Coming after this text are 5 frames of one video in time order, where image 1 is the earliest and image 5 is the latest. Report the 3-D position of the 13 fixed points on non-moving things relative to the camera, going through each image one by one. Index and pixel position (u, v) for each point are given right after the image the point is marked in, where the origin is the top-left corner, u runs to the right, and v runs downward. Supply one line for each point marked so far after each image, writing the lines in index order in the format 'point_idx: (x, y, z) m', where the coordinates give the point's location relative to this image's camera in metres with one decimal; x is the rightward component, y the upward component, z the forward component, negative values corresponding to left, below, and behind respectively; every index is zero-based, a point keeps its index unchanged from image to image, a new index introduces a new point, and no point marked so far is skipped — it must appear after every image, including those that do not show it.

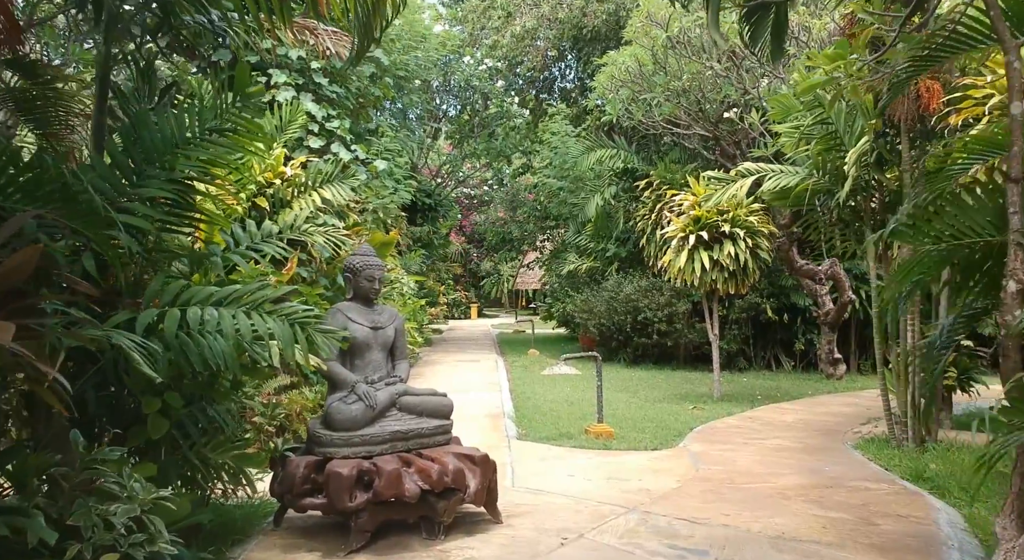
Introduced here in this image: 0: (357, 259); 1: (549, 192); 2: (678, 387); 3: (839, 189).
0: (-0.8, +0.1, +3.8) m
1: (+0.7, +1.7, +14.4) m
2: (+2.2, -1.4, +9.9) m
3: (+2.4, +0.7, +5.7) m
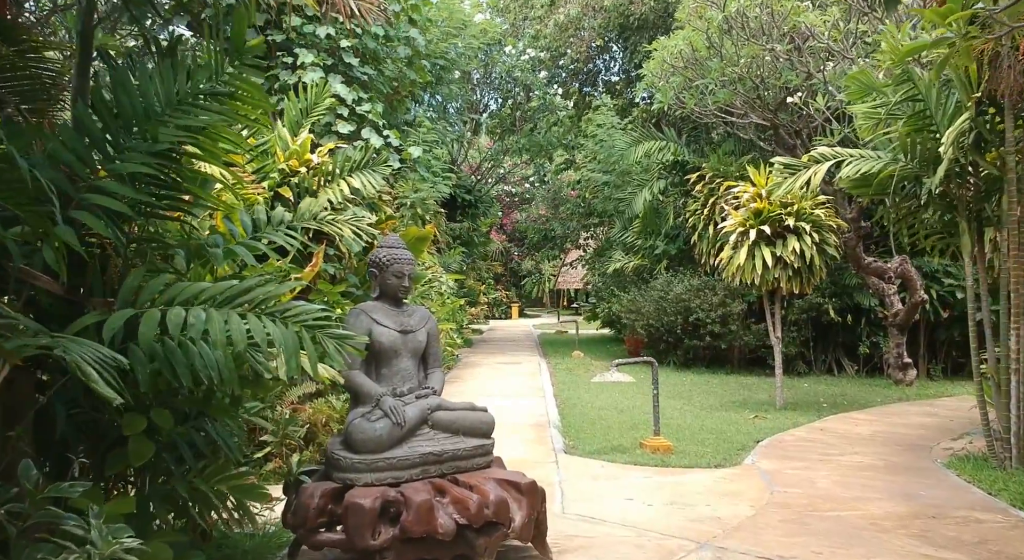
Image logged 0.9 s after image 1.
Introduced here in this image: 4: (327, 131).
0: (-0.6, +0.1, +3.3) m
1: (+1.5, +1.7, +13.8) m
2: (+2.7, -1.4, +9.3) m
3: (+2.8, +0.7, +5.0) m
4: (-1.3, +1.1, +5.5) m
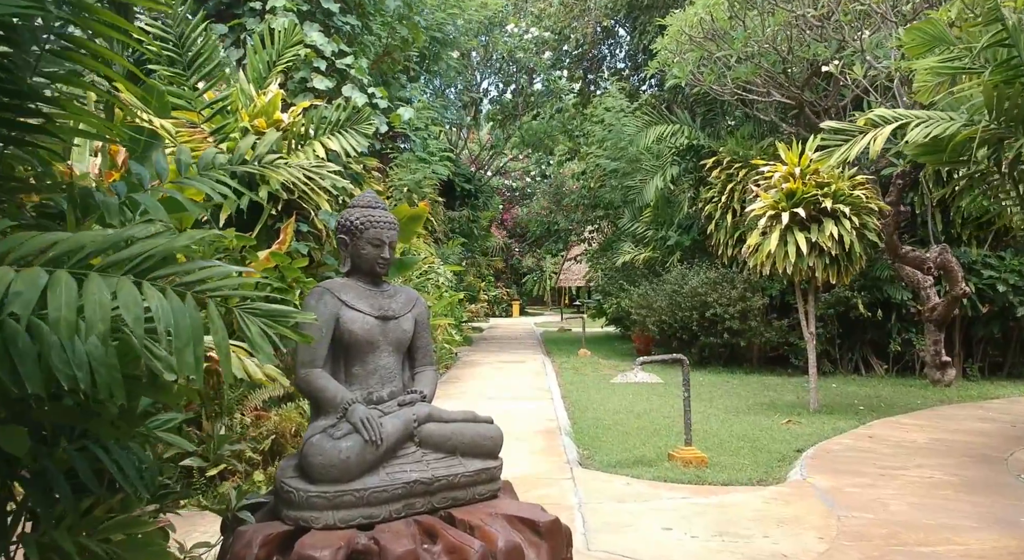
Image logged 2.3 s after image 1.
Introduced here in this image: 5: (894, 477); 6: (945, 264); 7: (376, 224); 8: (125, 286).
0: (-0.5, +0.2, +2.5) m
1: (+1.5, +1.8, +13.0) m
2: (+2.8, -1.3, +8.5) m
3: (+2.8, +0.8, +4.2) m
4: (-1.3, +1.2, +4.7) m
5: (+2.2, -1.2, +4.4) m
6: (+5.0, +0.2, +8.7) m
7: (-0.5, +0.2, +2.5) m
8: (-0.7, 0.0, +1.4) m
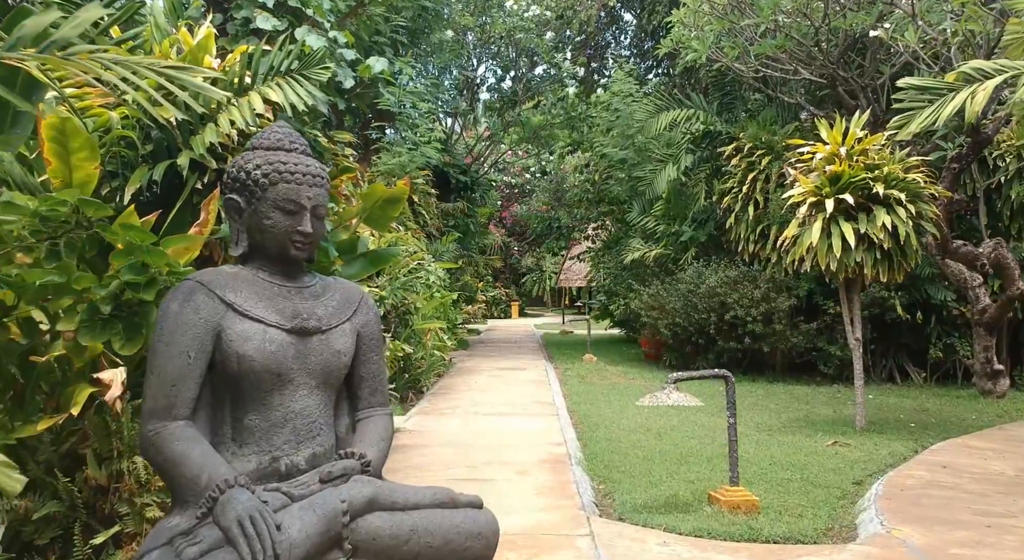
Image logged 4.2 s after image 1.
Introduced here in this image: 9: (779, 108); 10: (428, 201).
0: (-0.5, +0.2, +1.5) m
1: (+1.5, +1.8, +12.0) m
2: (+2.8, -1.3, +7.5) m
3: (+2.8, +0.8, +3.2) m
4: (-1.3, +1.2, +3.7) m
5: (+2.2, -1.1, +3.4) m
6: (+5.0, +0.2, +7.7) m
7: (-0.4, +0.2, +1.5) m
8: (-0.7, 0.0, +0.4) m
9: (+3.4, +2.2, +9.7) m
10: (-1.0, +1.0, +9.3) m
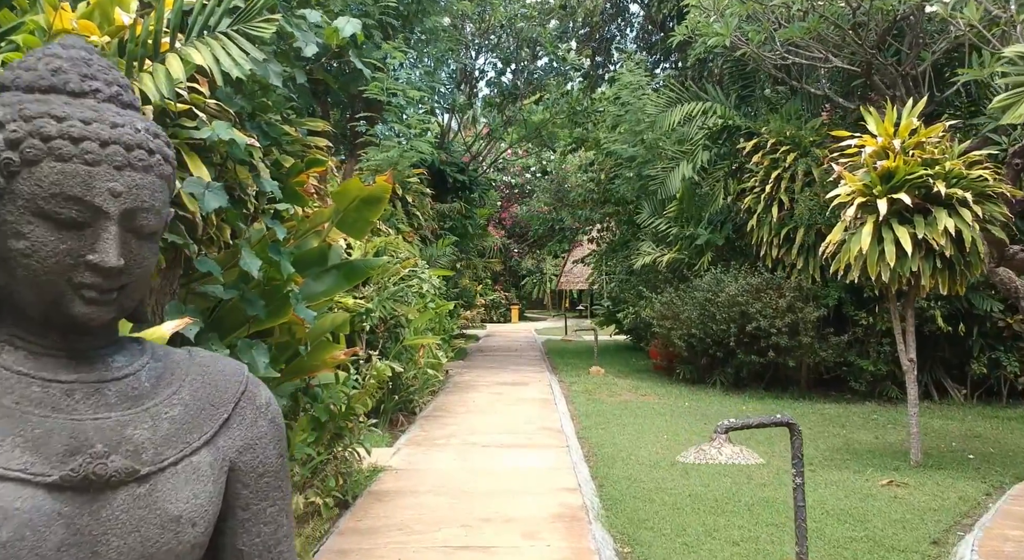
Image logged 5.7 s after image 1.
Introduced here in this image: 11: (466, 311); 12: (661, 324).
0: (-0.5, +0.2, +0.7) m
1: (+1.5, +1.7, +11.2) m
2: (+2.8, -1.4, +6.7) m
3: (+2.8, +0.7, +2.4) m
4: (-1.3, +1.1, +2.9) m
5: (+2.3, -1.2, +2.6) m
6: (+5.0, +0.1, +6.9) m
7: (-0.4, +0.1, +0.7) m
8: (-0.7, -0.1, -0.4) m
9: (+3.5, +2.1, +8.9) m
10: (-1.0, +0.9, +8.5) m
11: (-0.8, -0.5, +12.8) m
12: (+1.9, -0.6, +9.6) m
